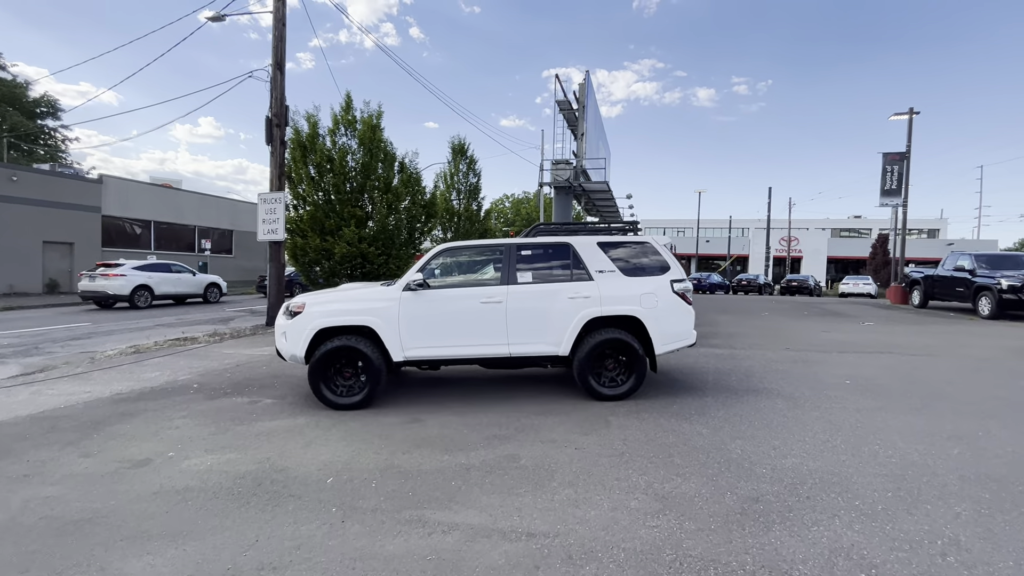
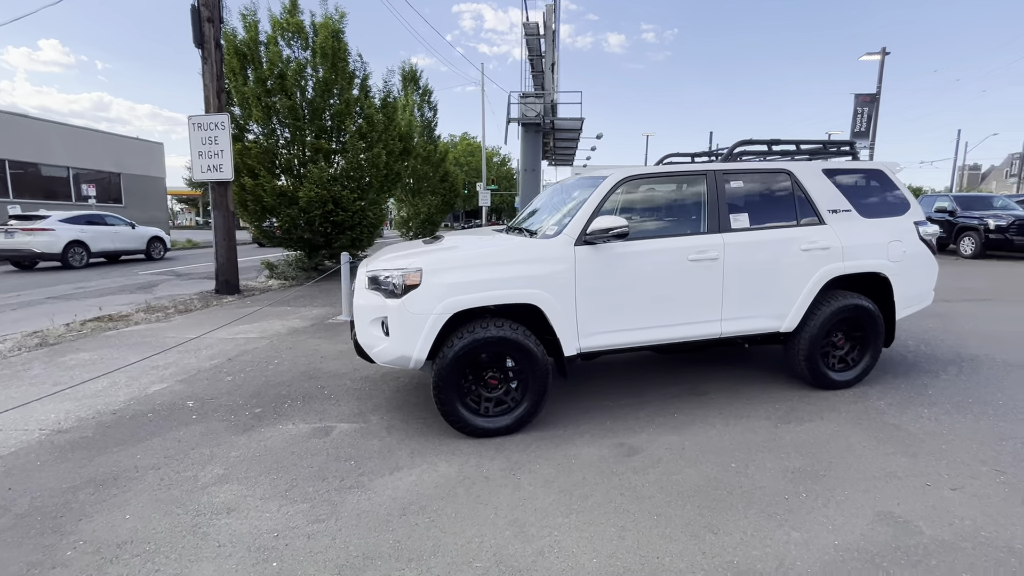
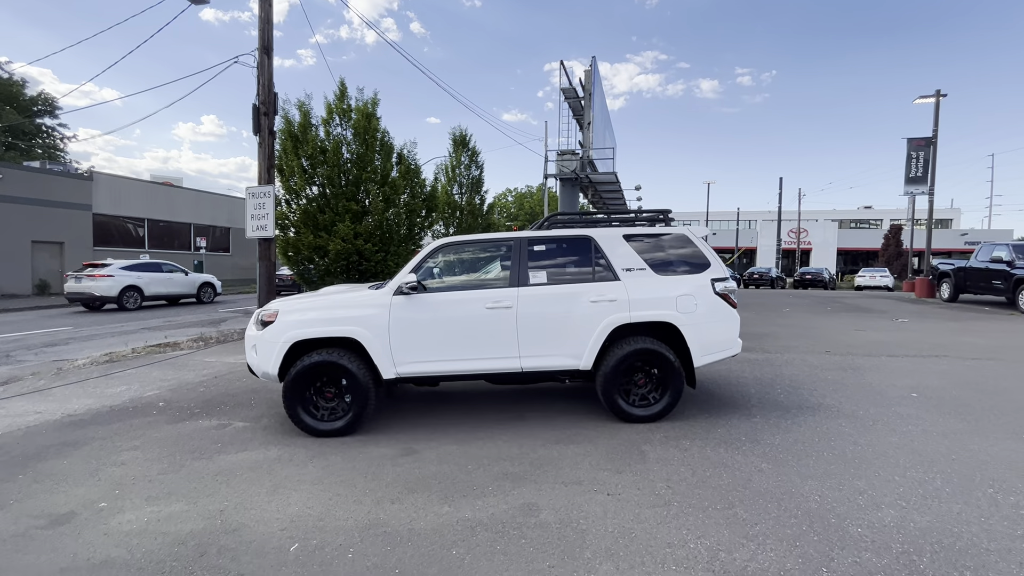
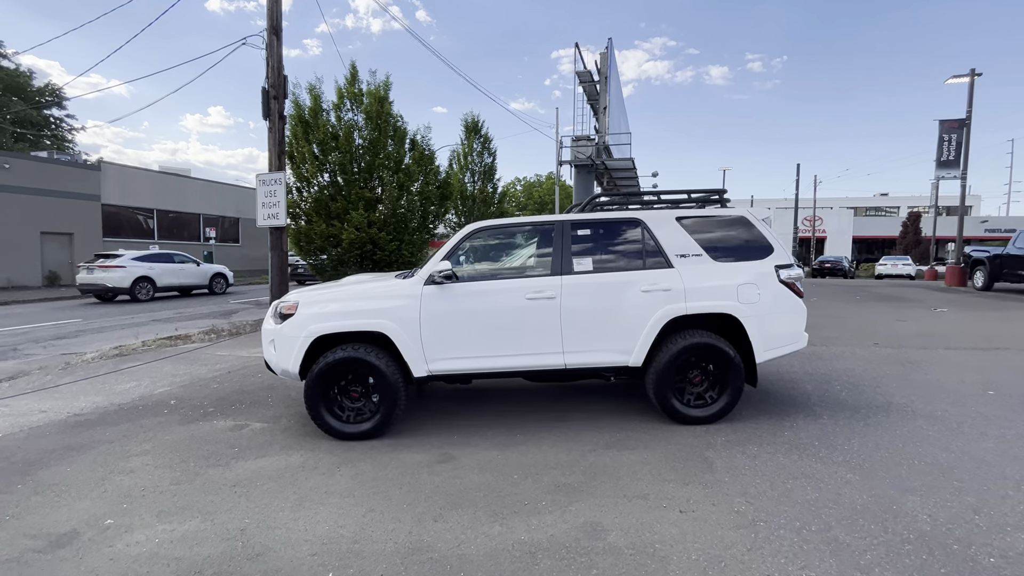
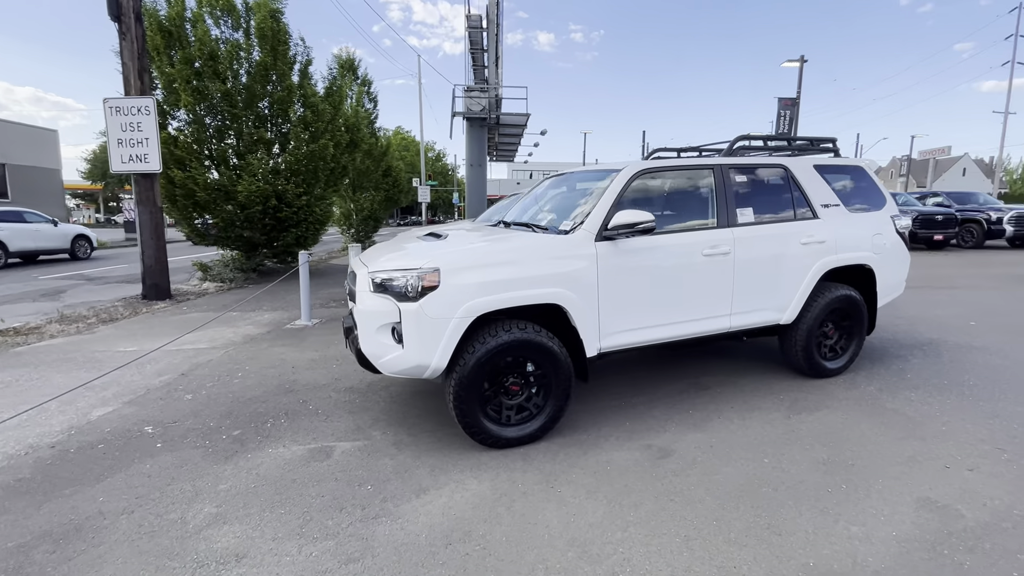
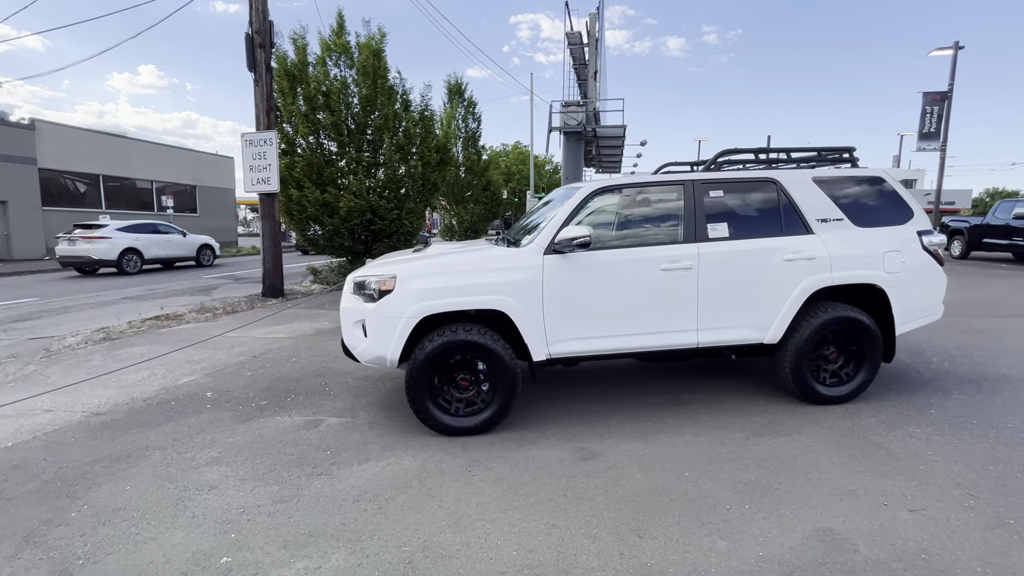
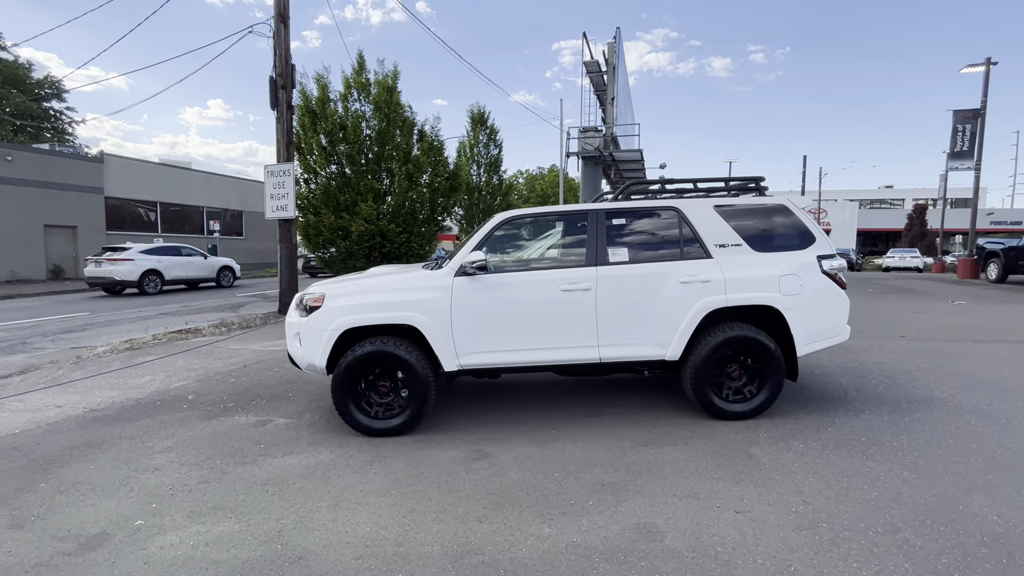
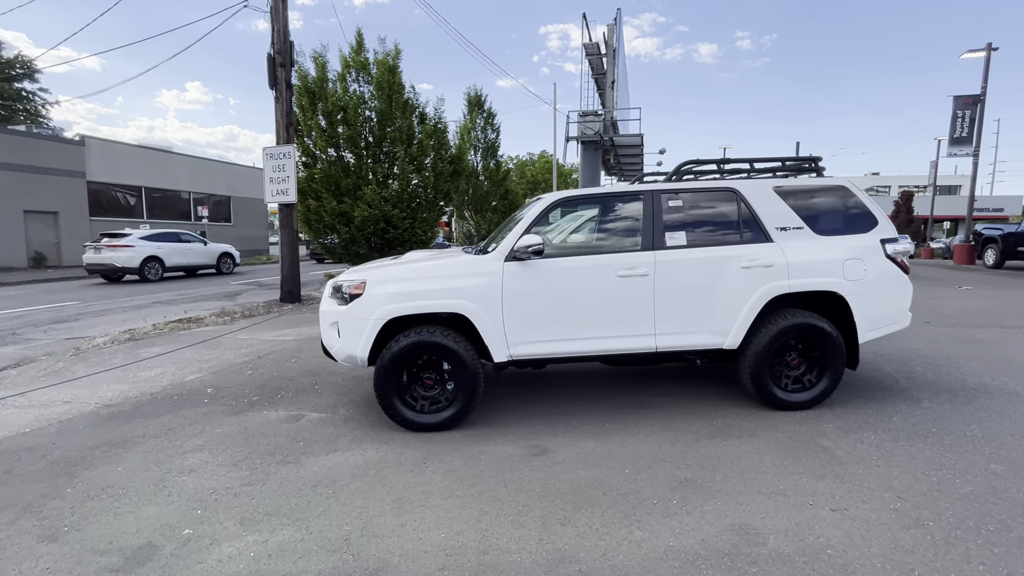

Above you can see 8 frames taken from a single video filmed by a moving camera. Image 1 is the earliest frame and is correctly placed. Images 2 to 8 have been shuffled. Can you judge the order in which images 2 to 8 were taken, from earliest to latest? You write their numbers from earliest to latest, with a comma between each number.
3, 4, 7, 8, 6, 2, 5
